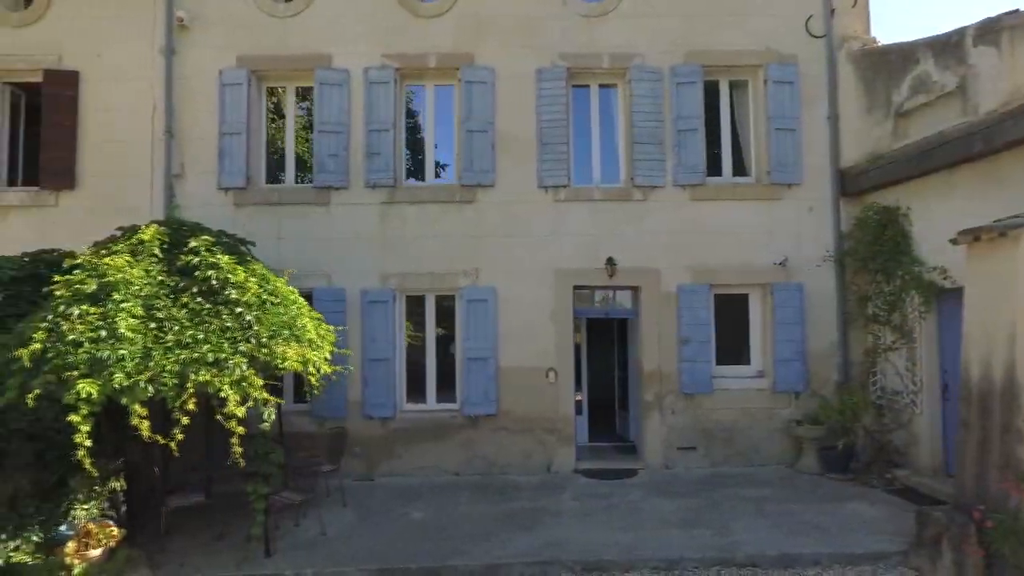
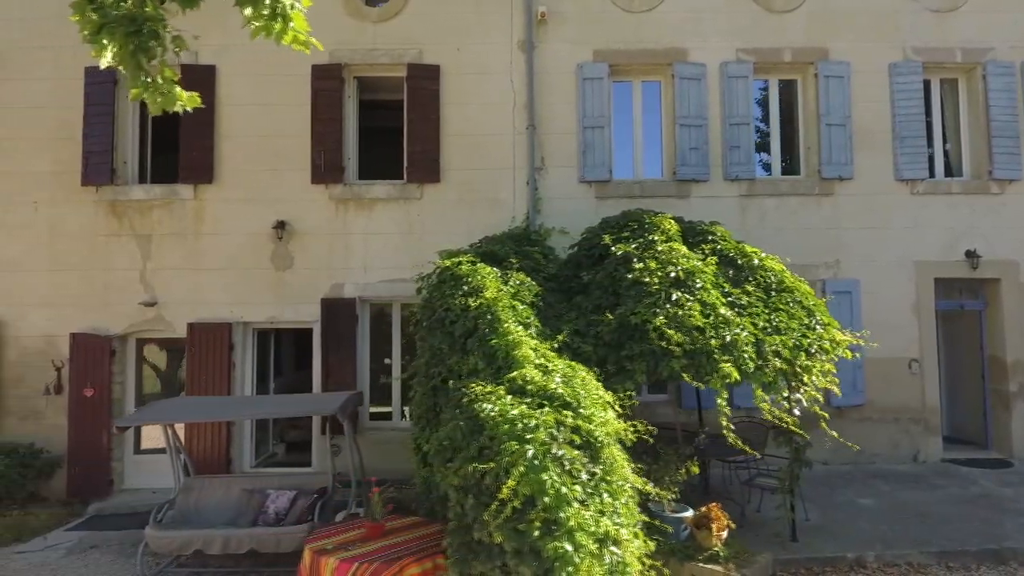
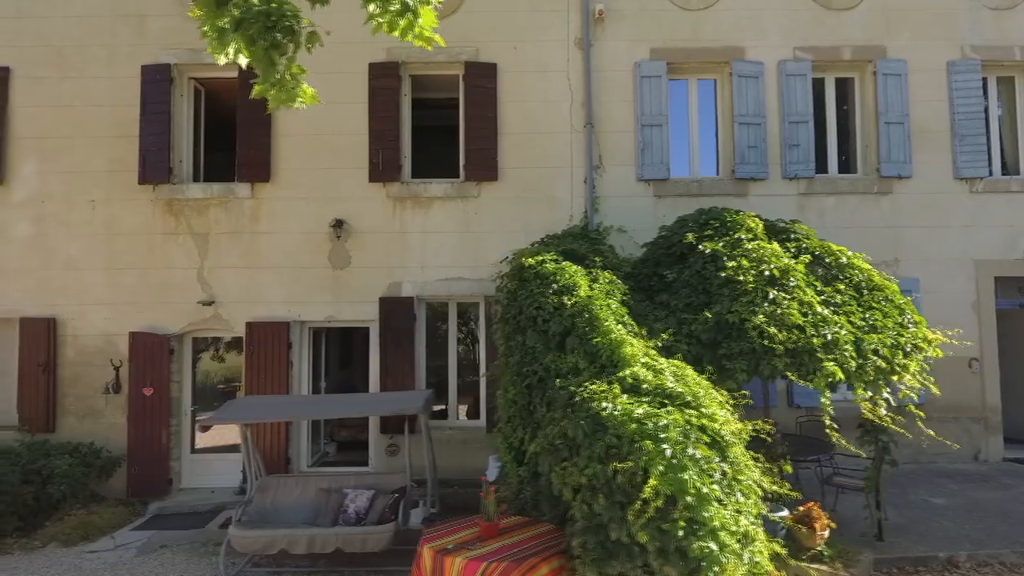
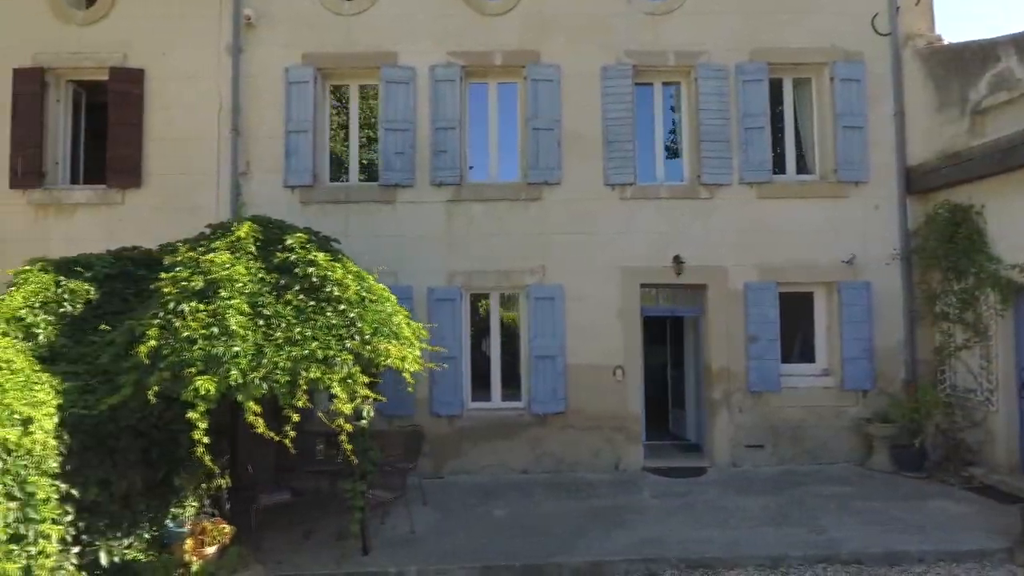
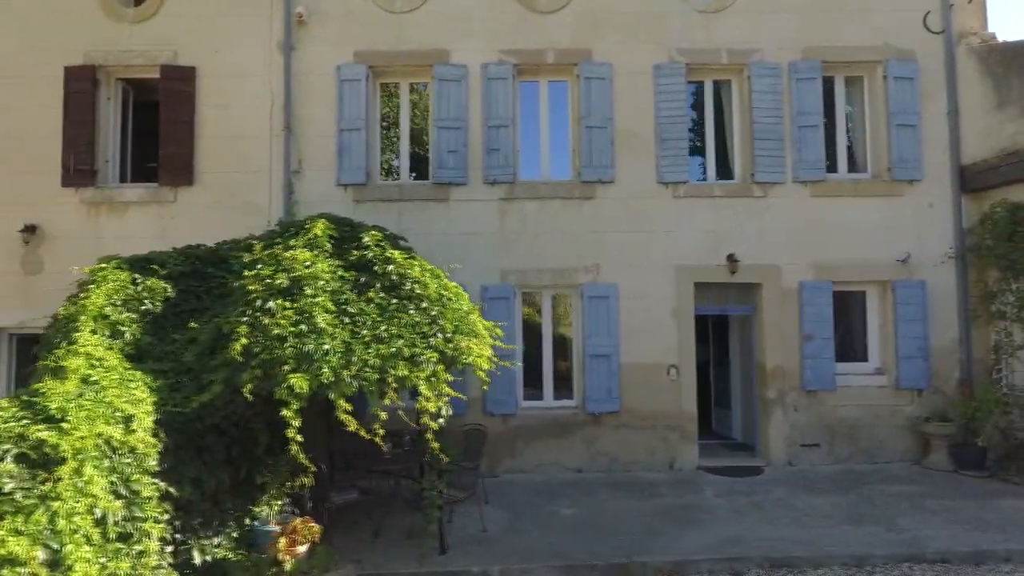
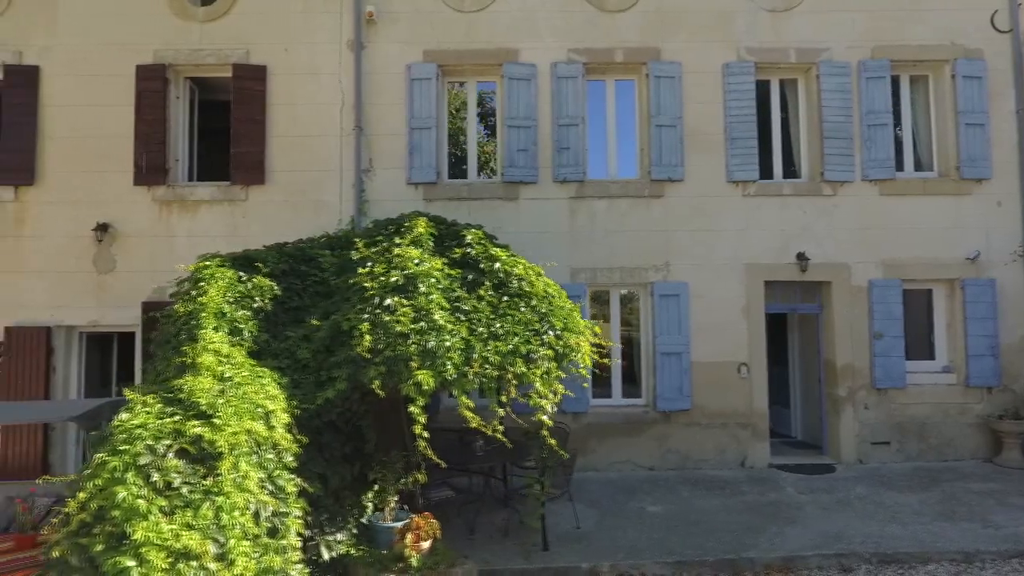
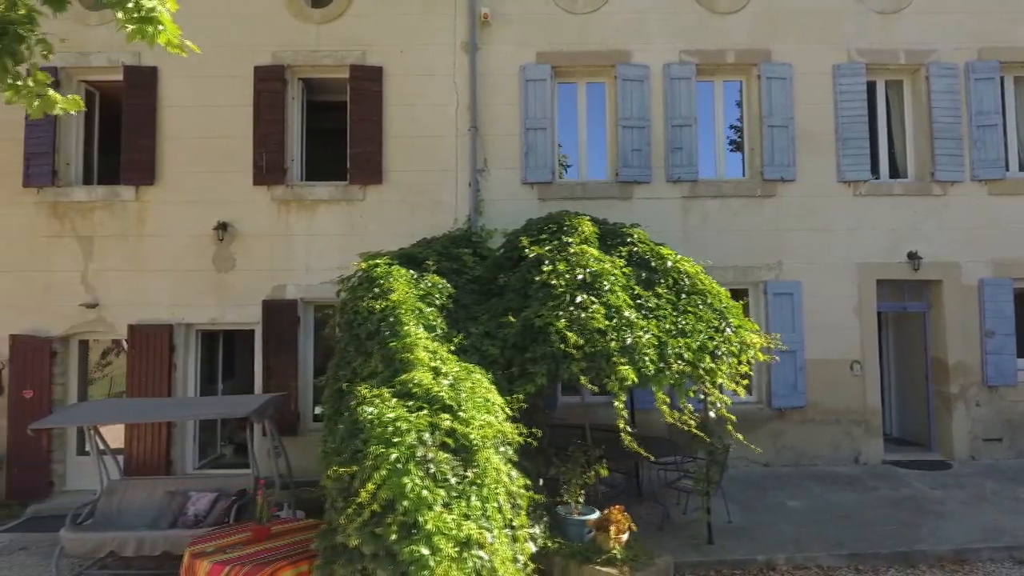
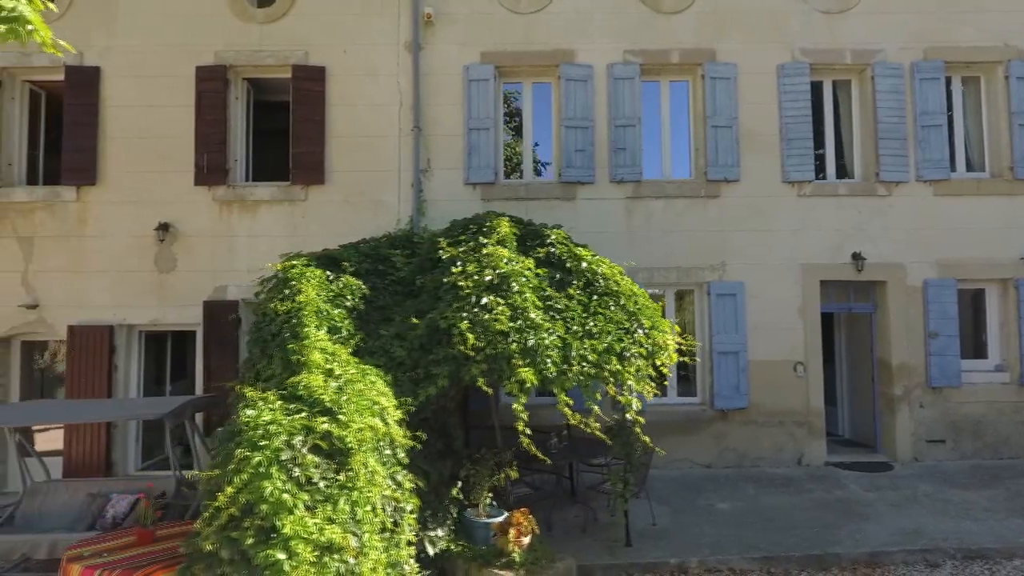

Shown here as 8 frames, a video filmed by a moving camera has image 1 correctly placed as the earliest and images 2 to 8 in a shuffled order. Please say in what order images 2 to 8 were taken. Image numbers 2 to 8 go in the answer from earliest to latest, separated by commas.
4, 5, 6, 8, 7, 2, 3
